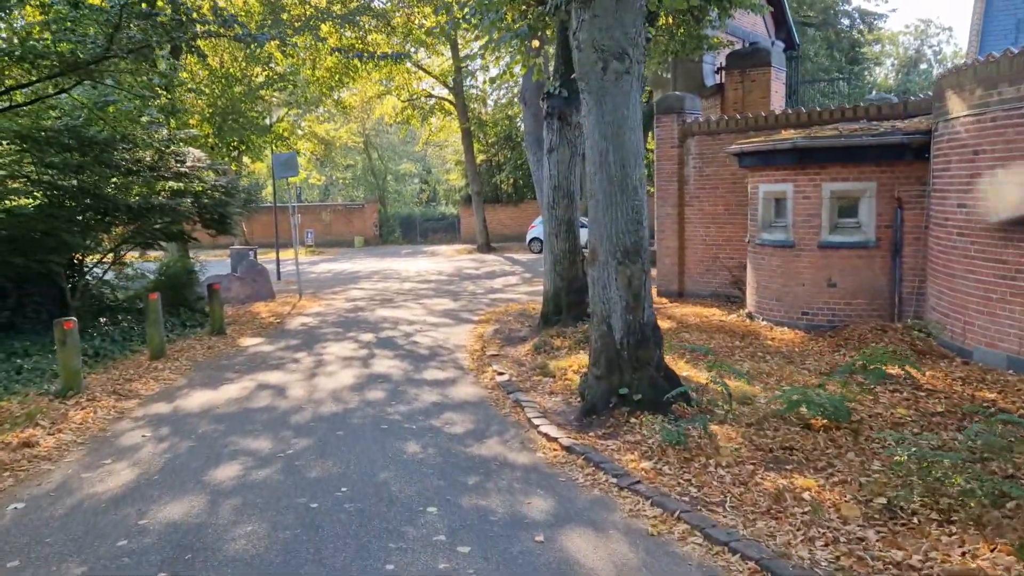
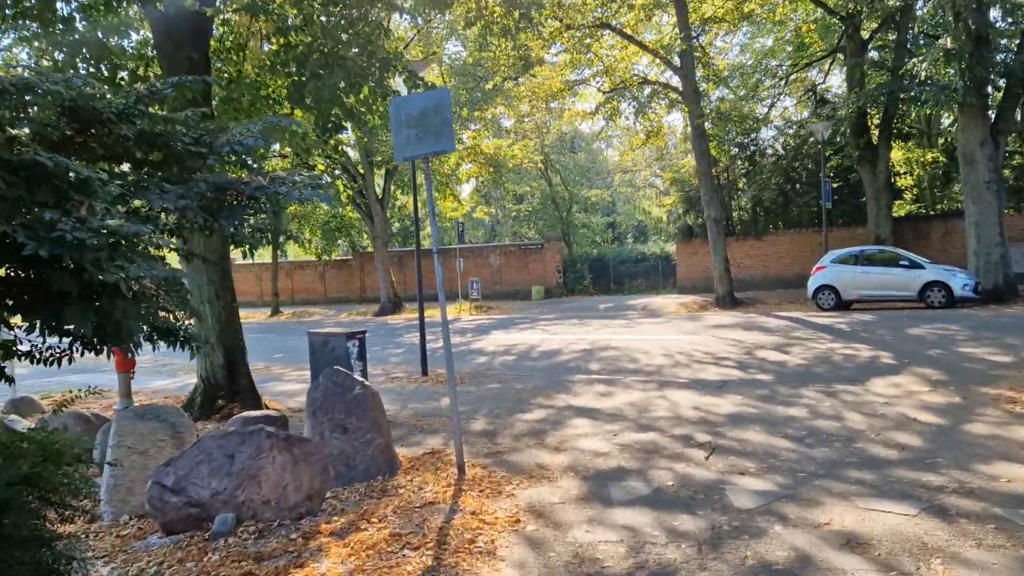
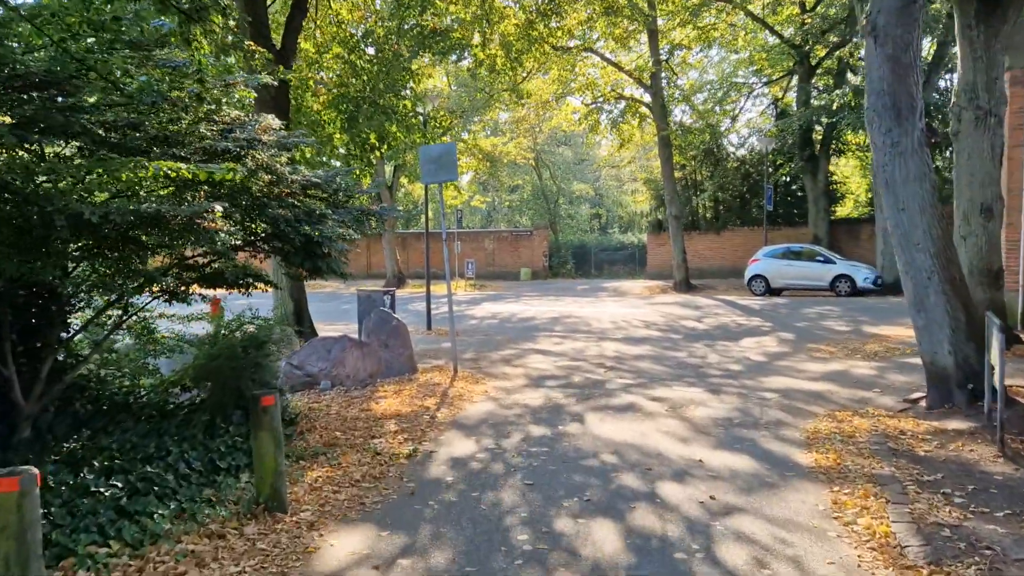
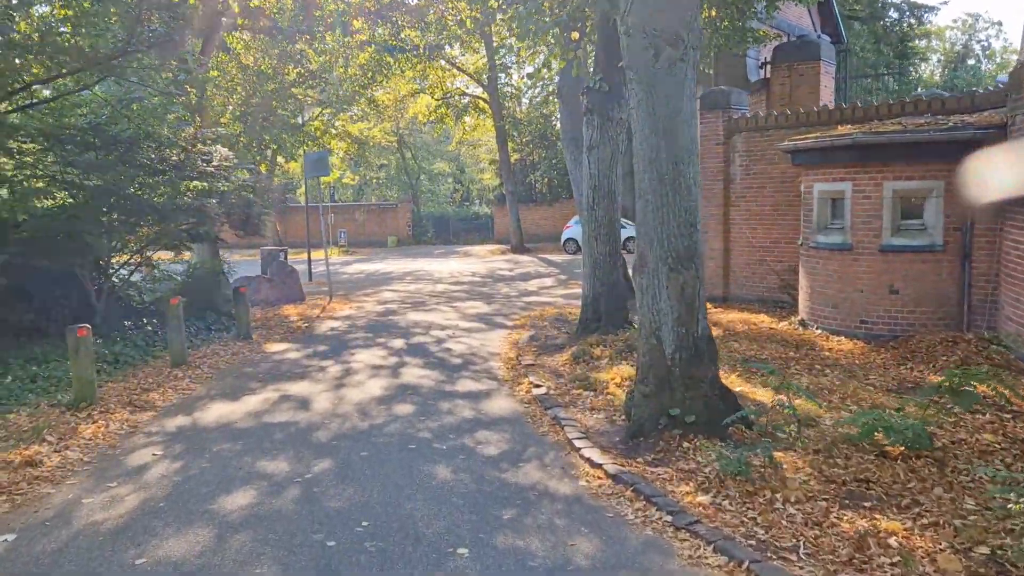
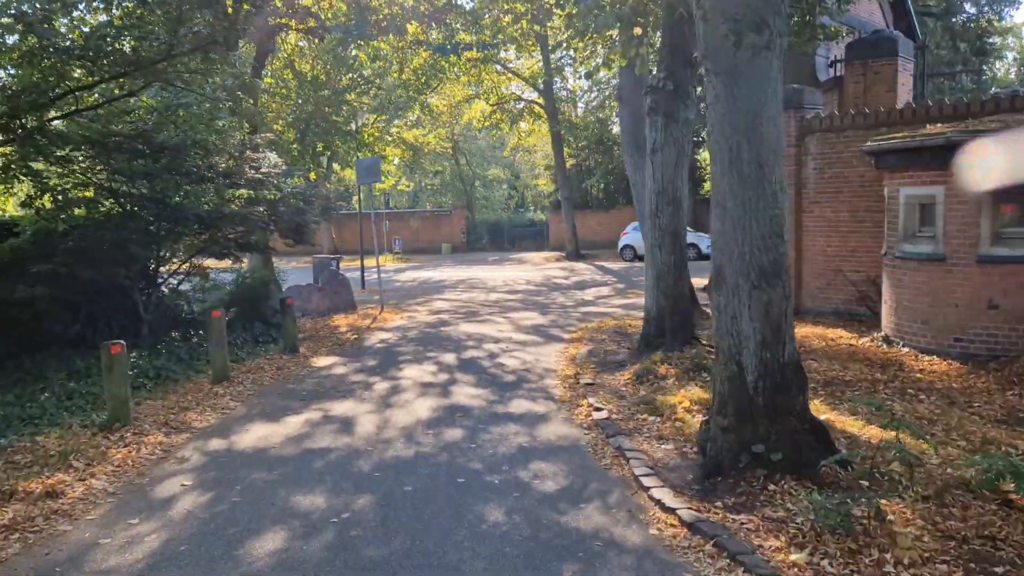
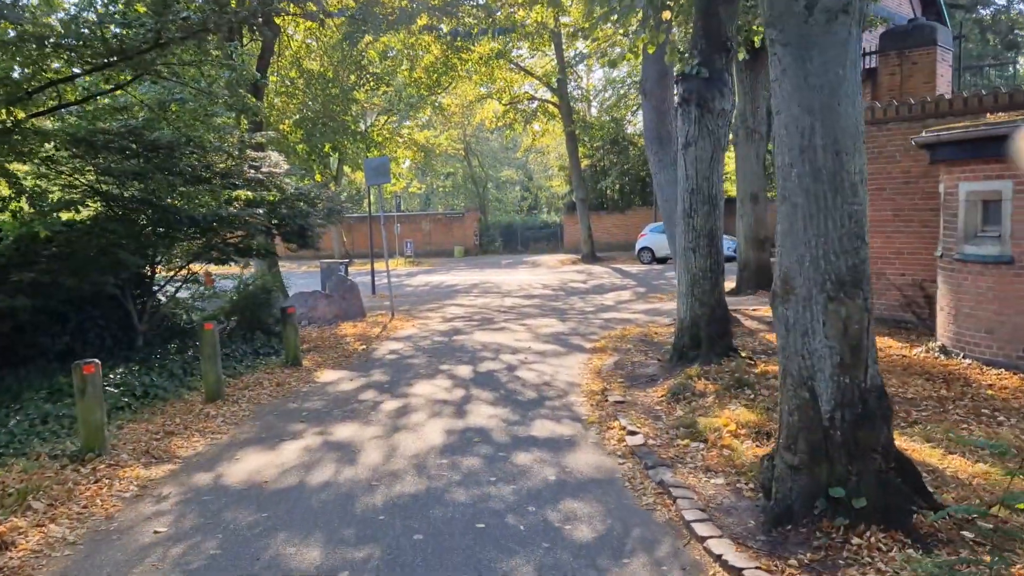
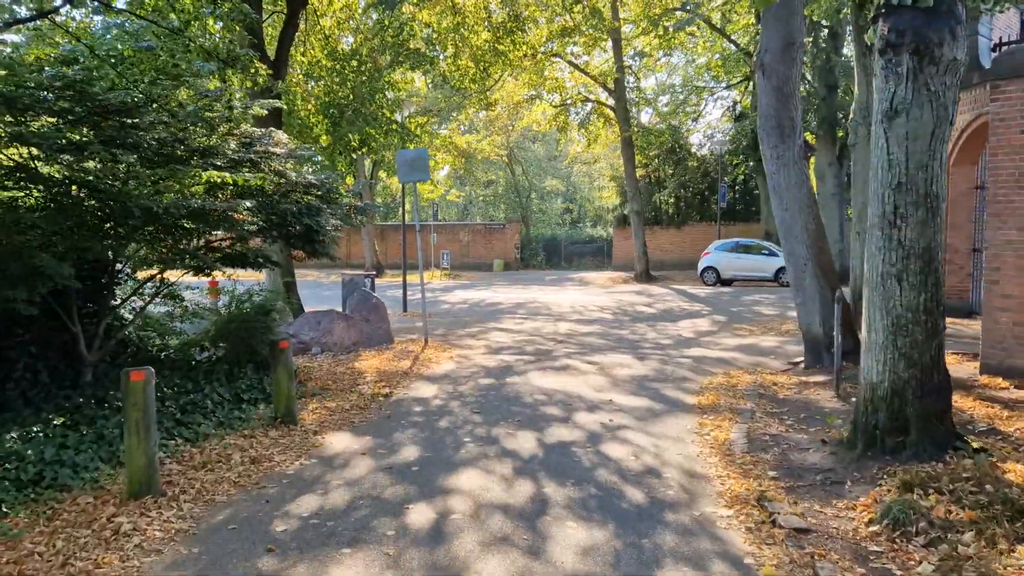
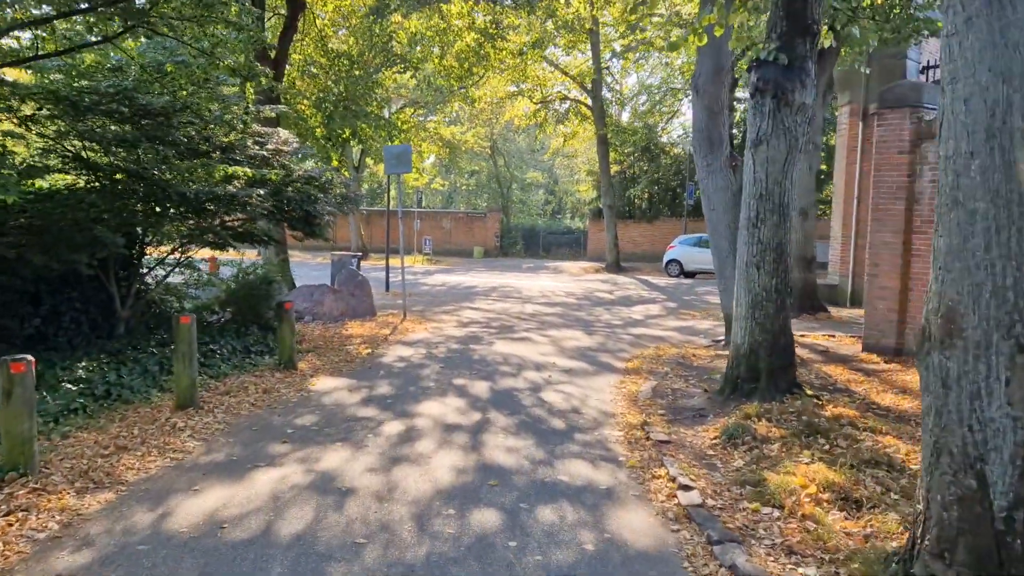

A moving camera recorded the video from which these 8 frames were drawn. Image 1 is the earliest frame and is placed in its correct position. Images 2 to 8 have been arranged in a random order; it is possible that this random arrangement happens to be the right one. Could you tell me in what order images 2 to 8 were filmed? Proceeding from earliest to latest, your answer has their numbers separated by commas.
4, 5, 6, 8, 7, 3, 2
